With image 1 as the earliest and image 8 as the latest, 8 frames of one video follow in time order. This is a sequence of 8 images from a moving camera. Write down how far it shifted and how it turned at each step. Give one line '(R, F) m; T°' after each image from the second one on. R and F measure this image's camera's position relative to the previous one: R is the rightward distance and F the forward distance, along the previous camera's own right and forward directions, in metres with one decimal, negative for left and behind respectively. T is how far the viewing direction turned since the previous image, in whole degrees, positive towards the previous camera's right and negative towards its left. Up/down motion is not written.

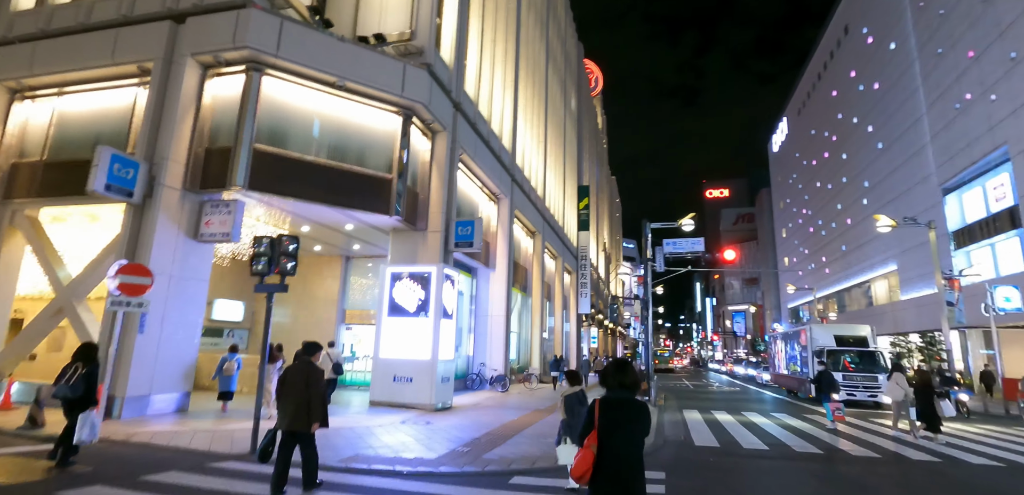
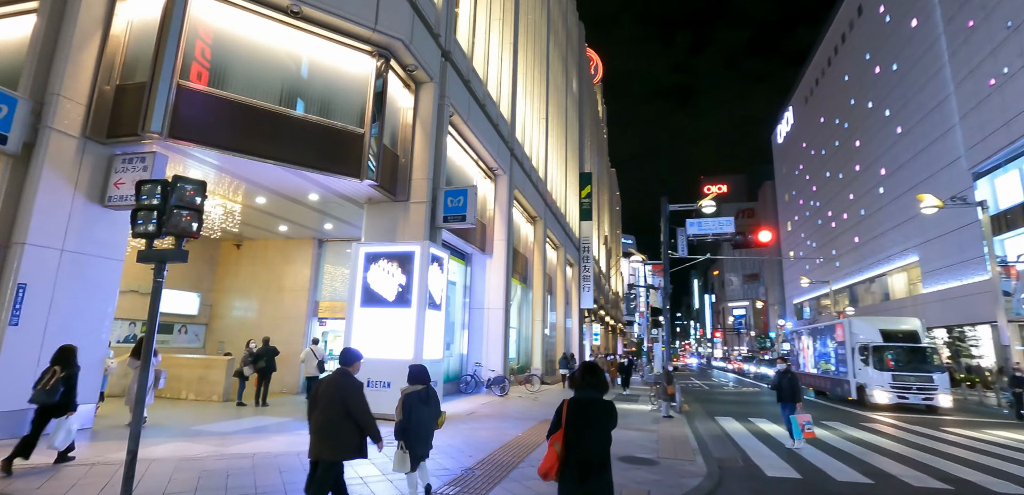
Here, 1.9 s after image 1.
(-0.1, +2.7) m; 0°
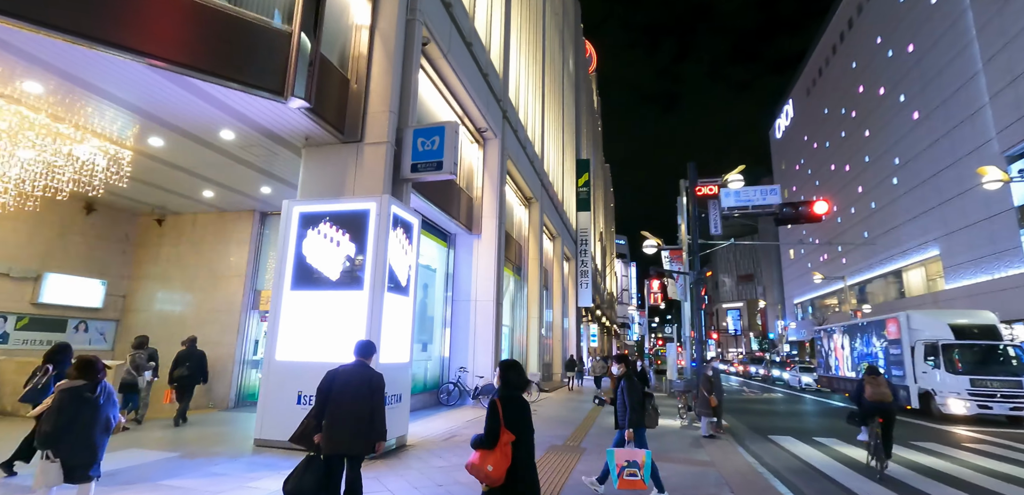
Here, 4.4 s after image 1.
(-0.1, +3.5) m; +1°
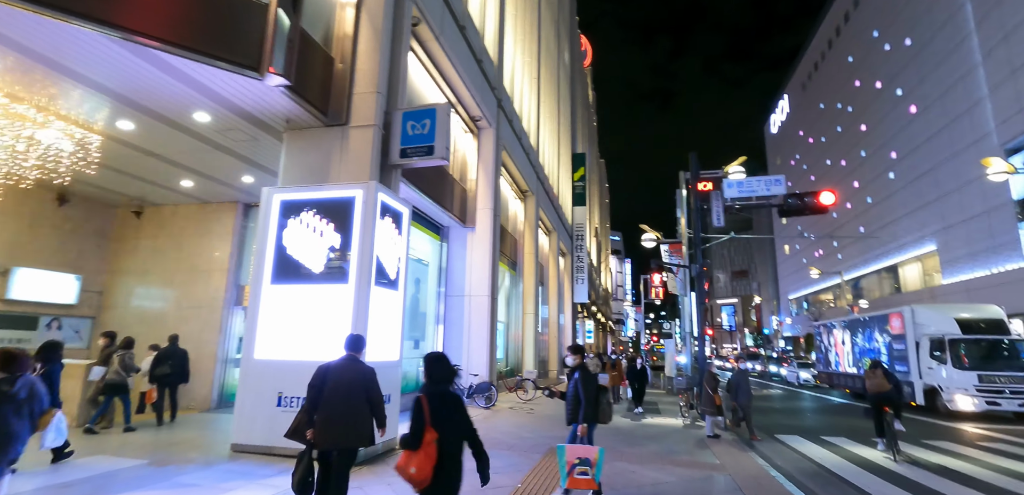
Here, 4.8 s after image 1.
(0.0, +0.5) m; +1°
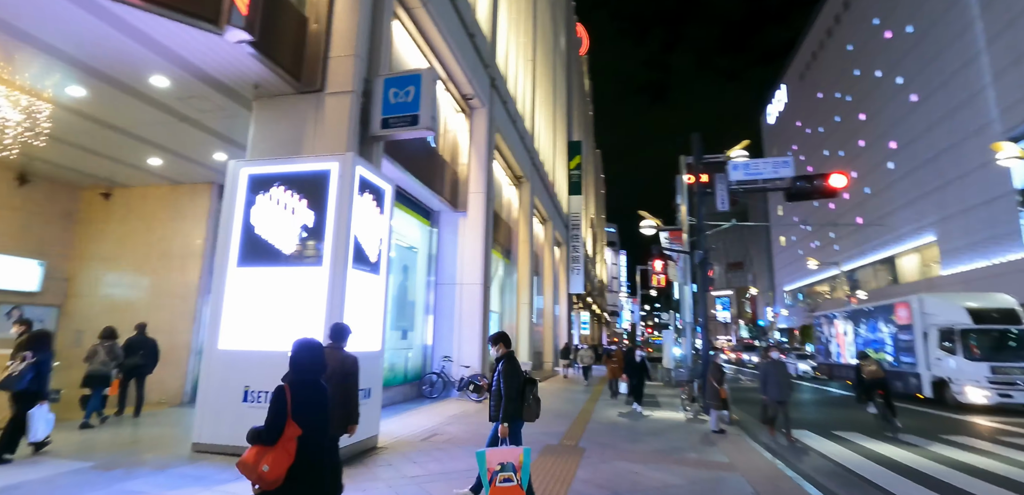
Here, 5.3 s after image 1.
(0.0, +0.7) m; +1°
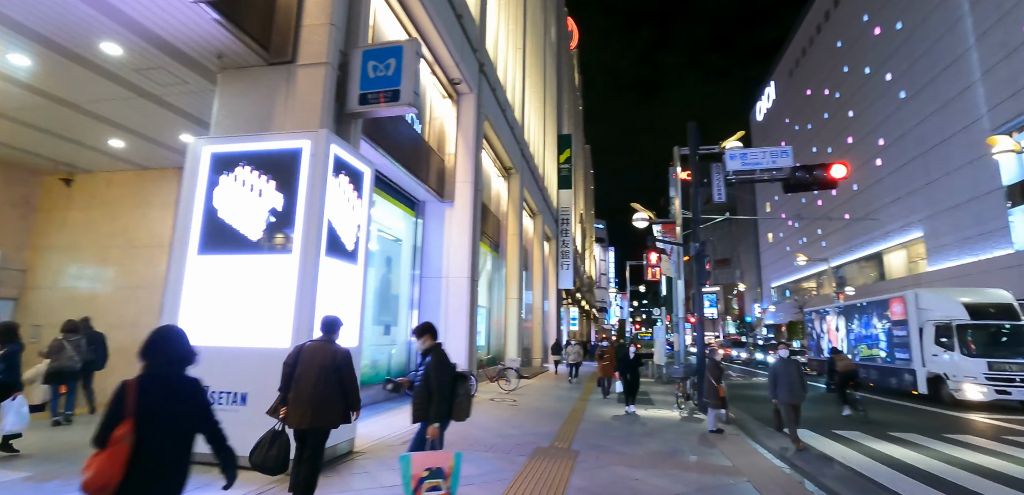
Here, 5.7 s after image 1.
(0.0, +0.6) m; +1°
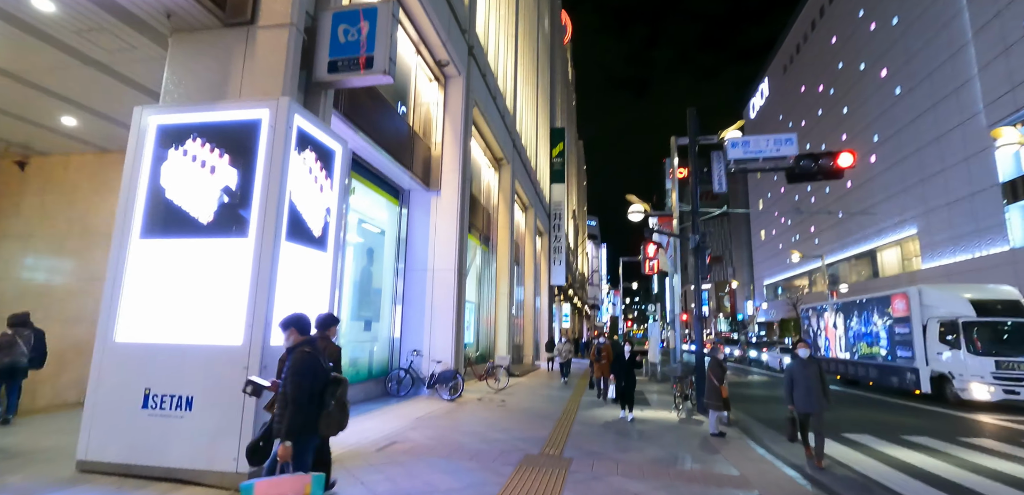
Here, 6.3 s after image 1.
(+0.1, +0.7) m; +1°
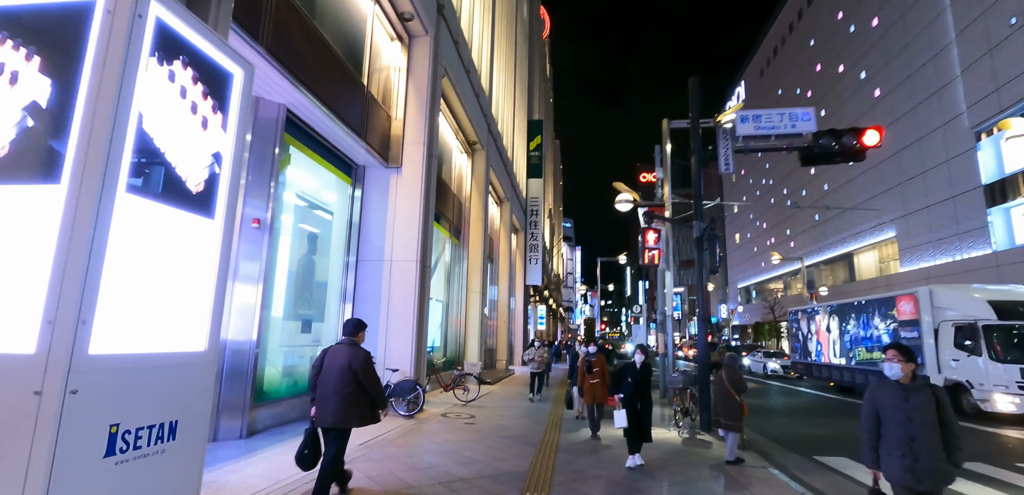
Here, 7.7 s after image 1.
(0.0, +1.9) m; +3°
